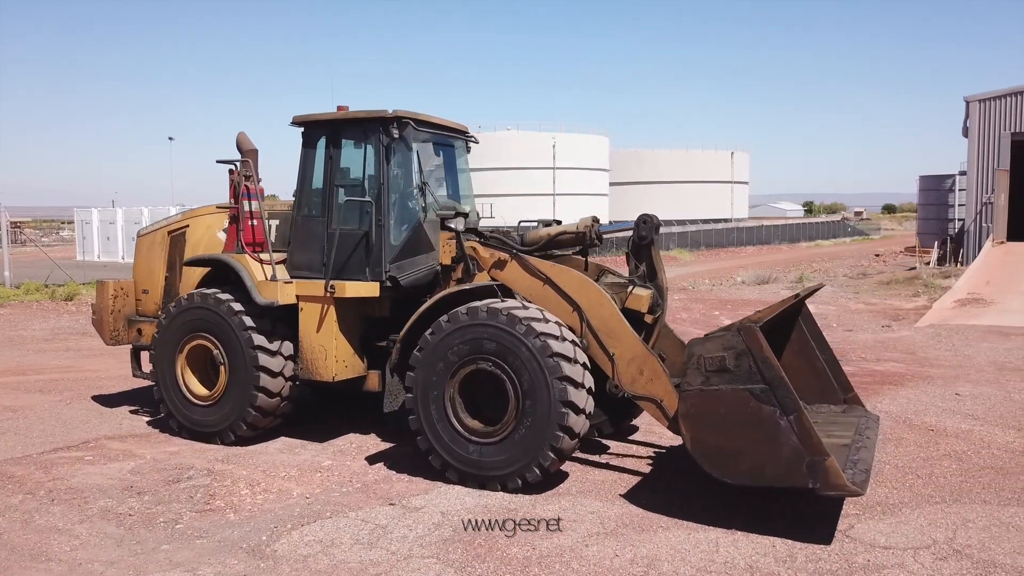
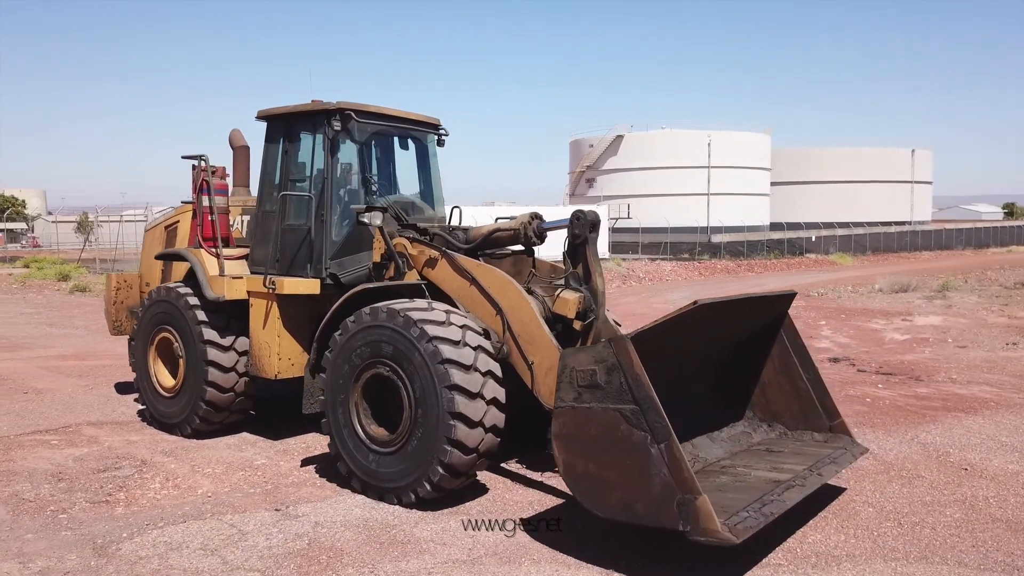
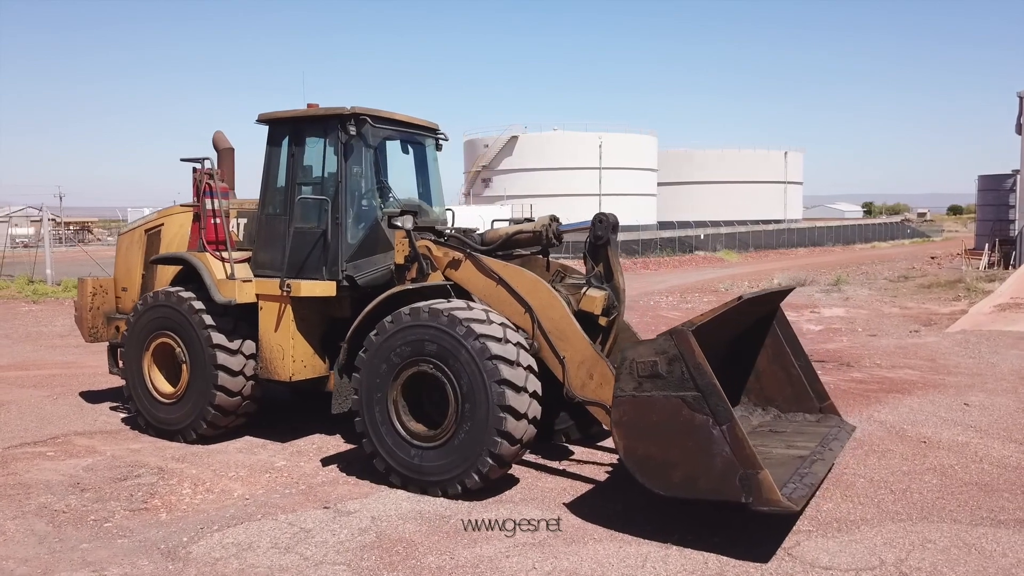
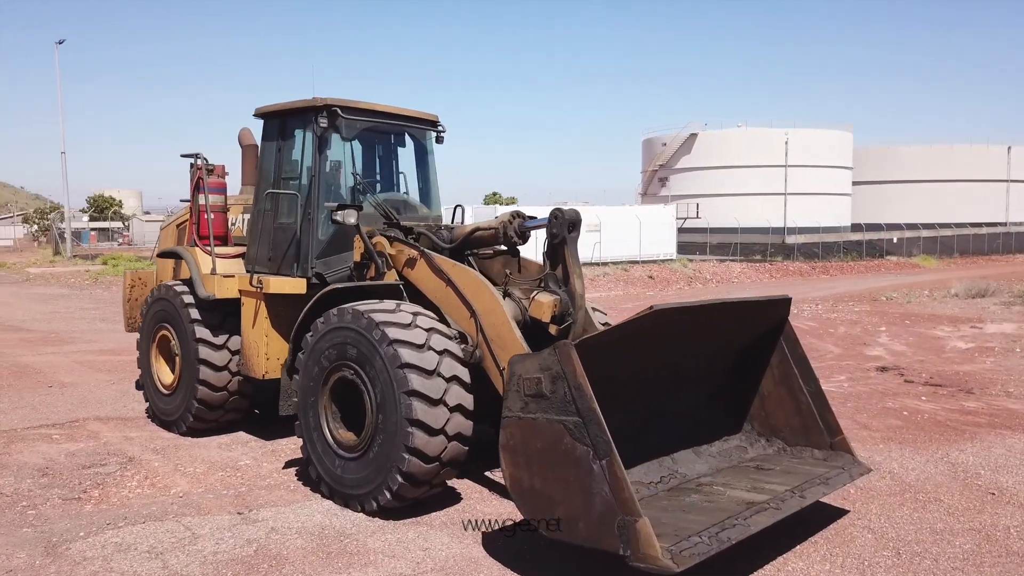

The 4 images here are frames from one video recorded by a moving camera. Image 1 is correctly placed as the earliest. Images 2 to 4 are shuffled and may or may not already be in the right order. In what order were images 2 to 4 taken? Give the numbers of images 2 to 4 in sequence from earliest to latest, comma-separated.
3, 2, 4
